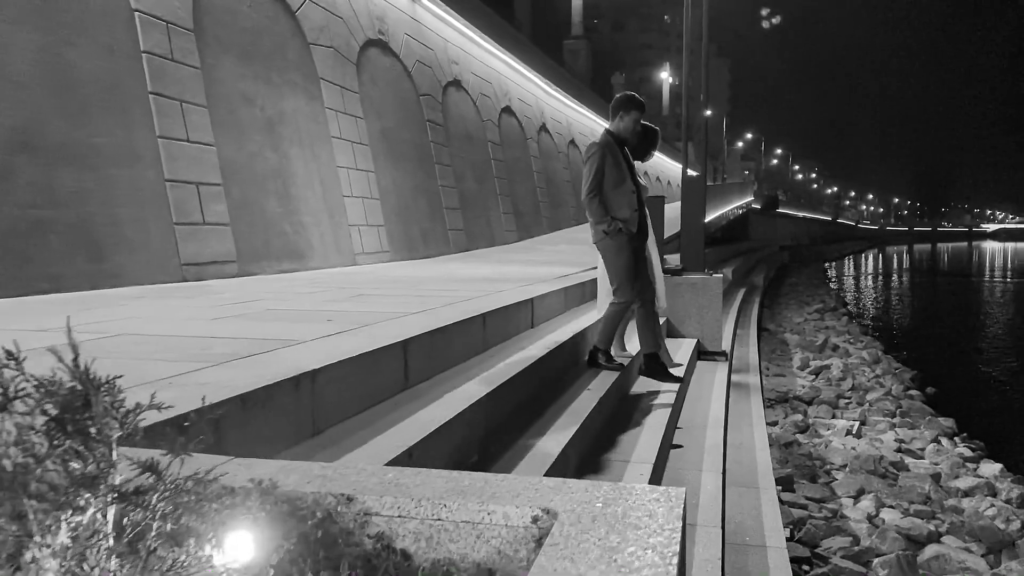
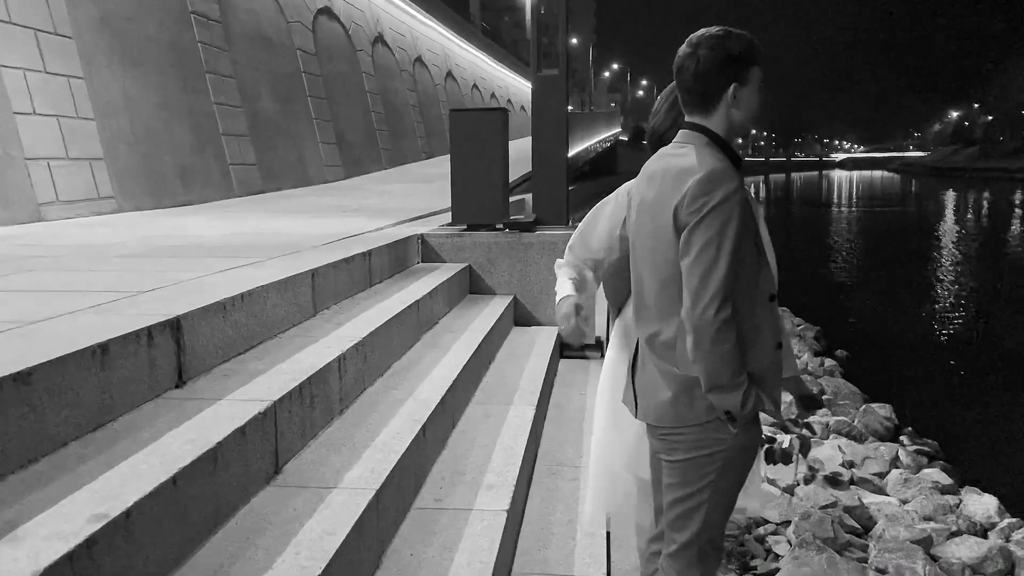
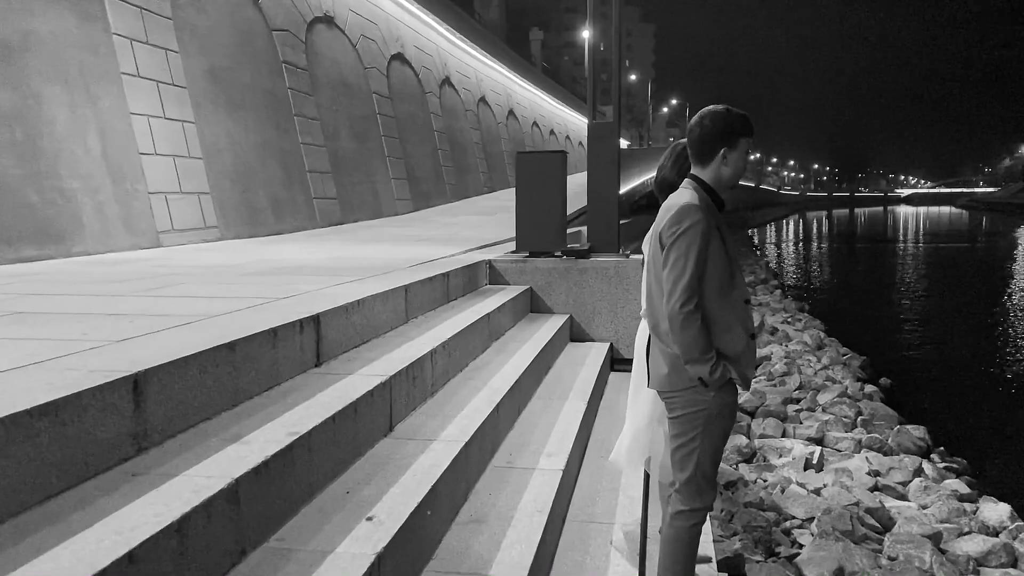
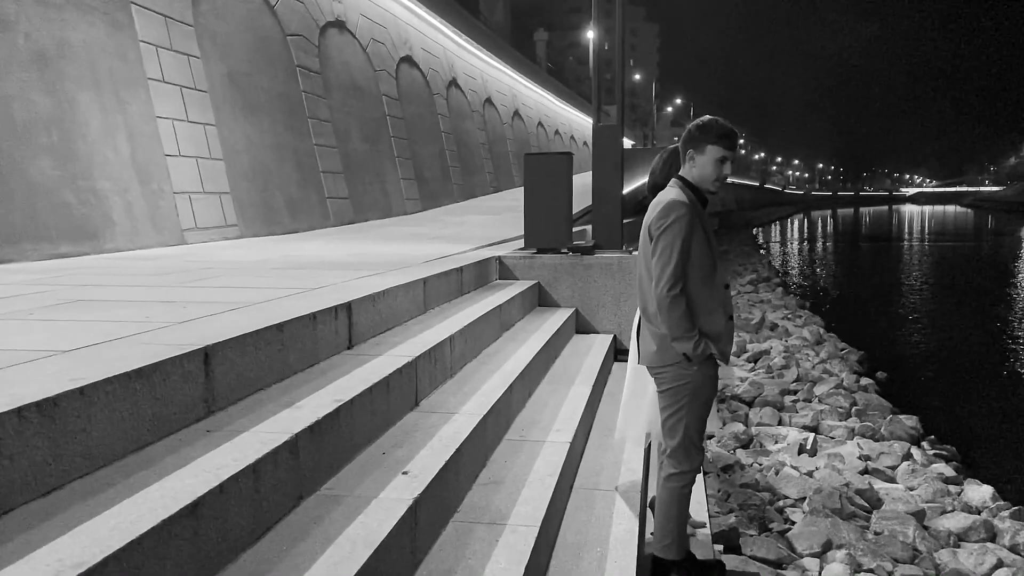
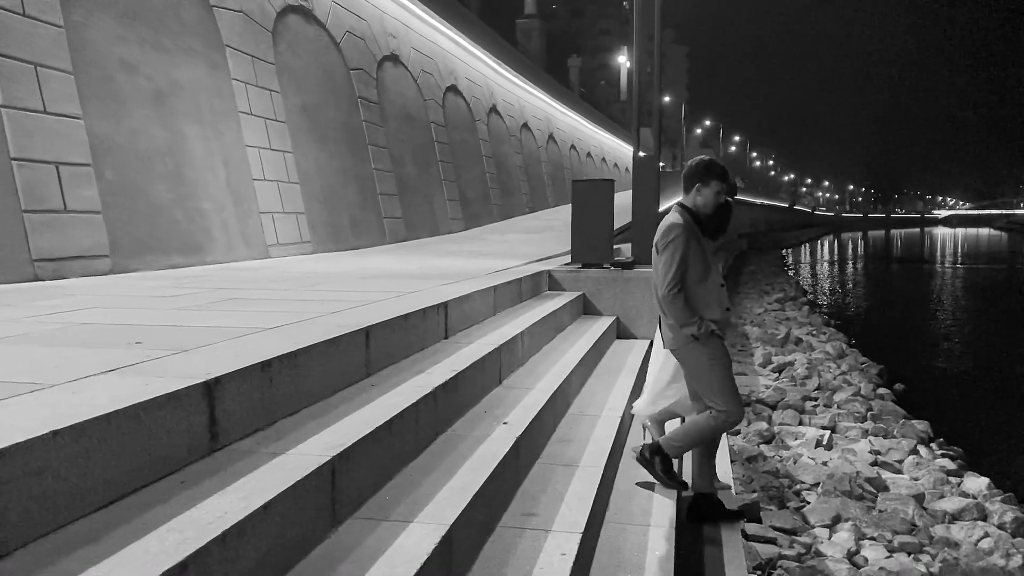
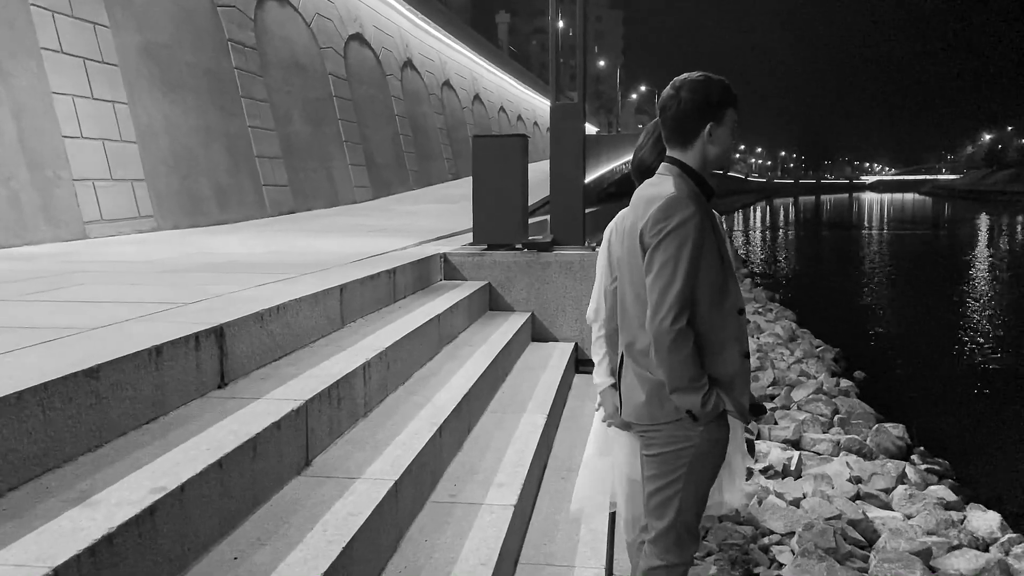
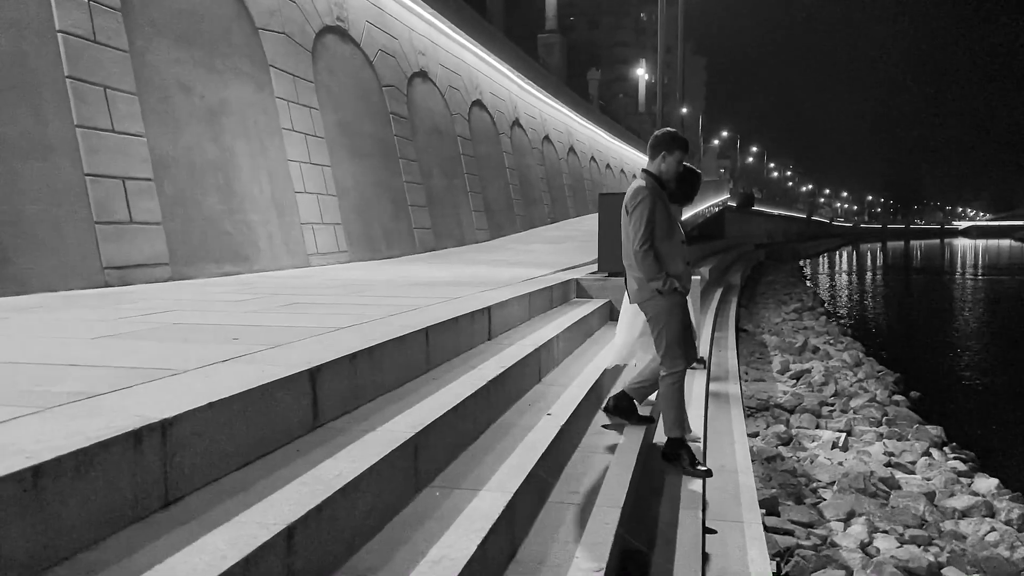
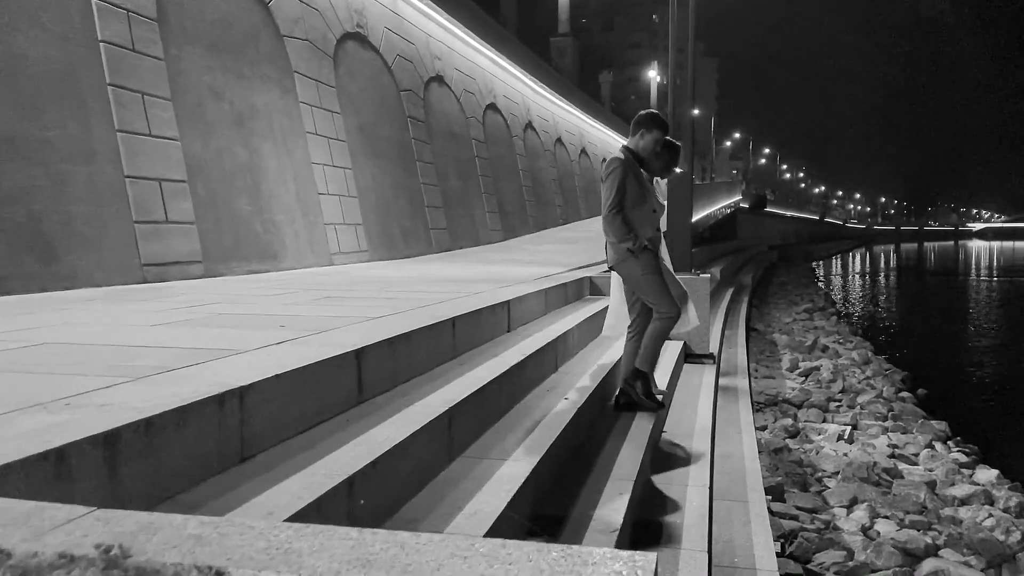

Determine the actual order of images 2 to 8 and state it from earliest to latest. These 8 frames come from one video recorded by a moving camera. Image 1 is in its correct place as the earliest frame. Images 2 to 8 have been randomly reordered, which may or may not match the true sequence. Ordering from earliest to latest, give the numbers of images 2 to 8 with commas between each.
8, 7, 5, 4, 3, 6, 2
